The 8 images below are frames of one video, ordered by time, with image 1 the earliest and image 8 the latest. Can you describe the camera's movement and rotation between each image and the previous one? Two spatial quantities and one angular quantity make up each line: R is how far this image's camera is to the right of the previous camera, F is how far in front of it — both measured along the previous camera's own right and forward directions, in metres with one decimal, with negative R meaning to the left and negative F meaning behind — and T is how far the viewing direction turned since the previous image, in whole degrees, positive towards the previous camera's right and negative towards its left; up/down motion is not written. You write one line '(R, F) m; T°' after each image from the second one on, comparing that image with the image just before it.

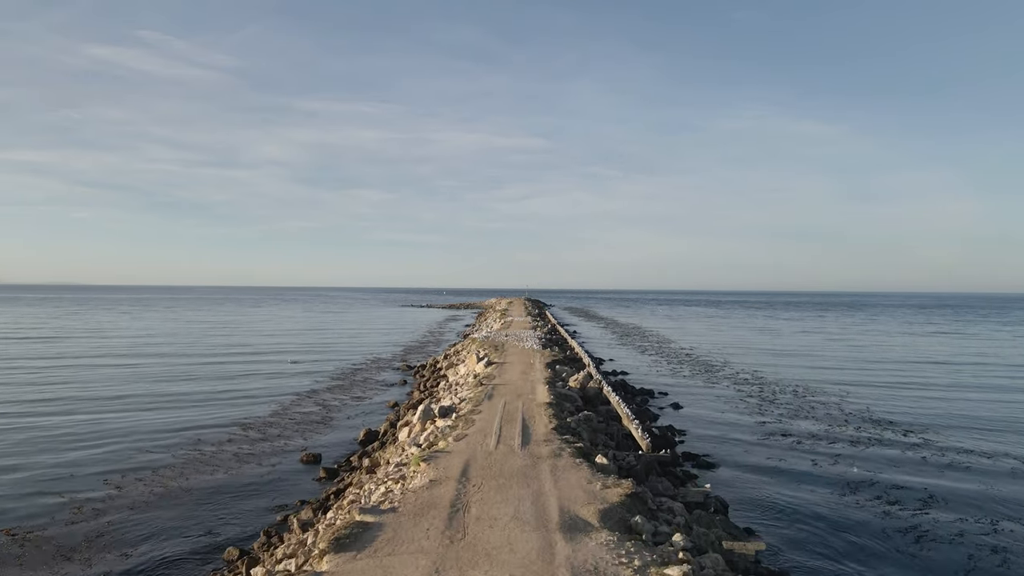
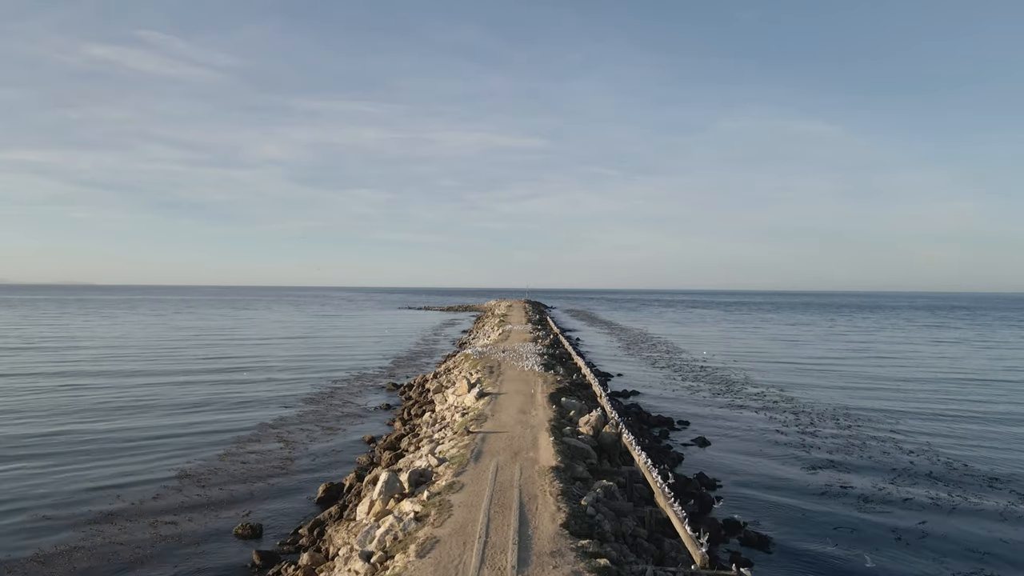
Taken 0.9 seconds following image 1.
(+0.1, +1.7) m; 0°
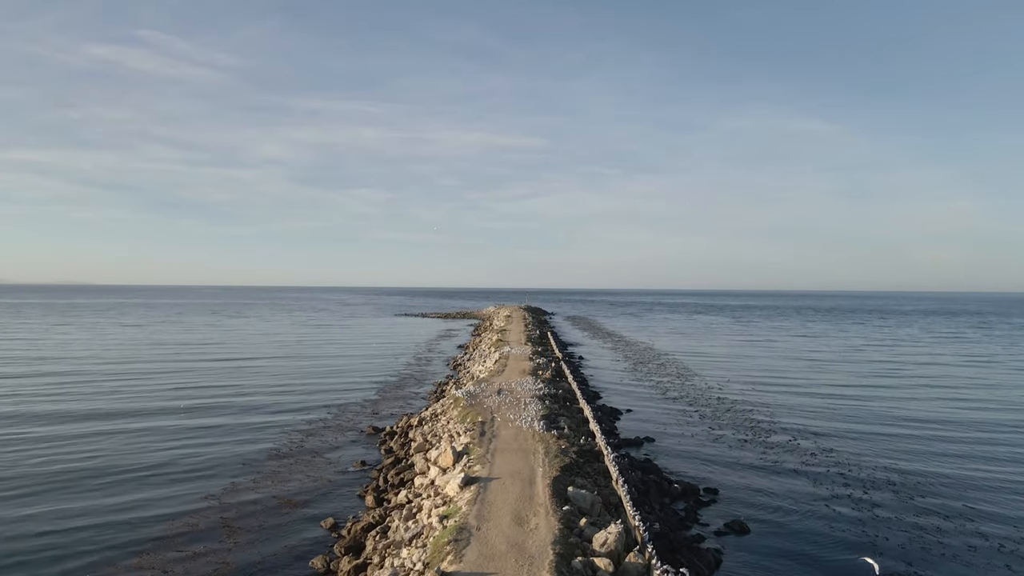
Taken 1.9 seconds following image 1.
(+0.1, +1.8) m; 0°
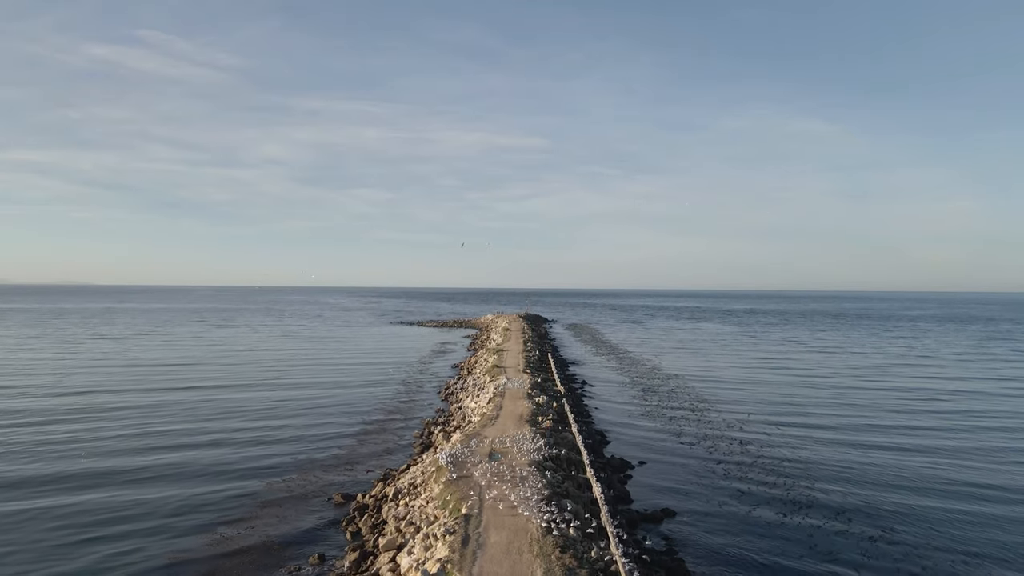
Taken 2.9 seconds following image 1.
(+0.1, +2.1) m; 0°
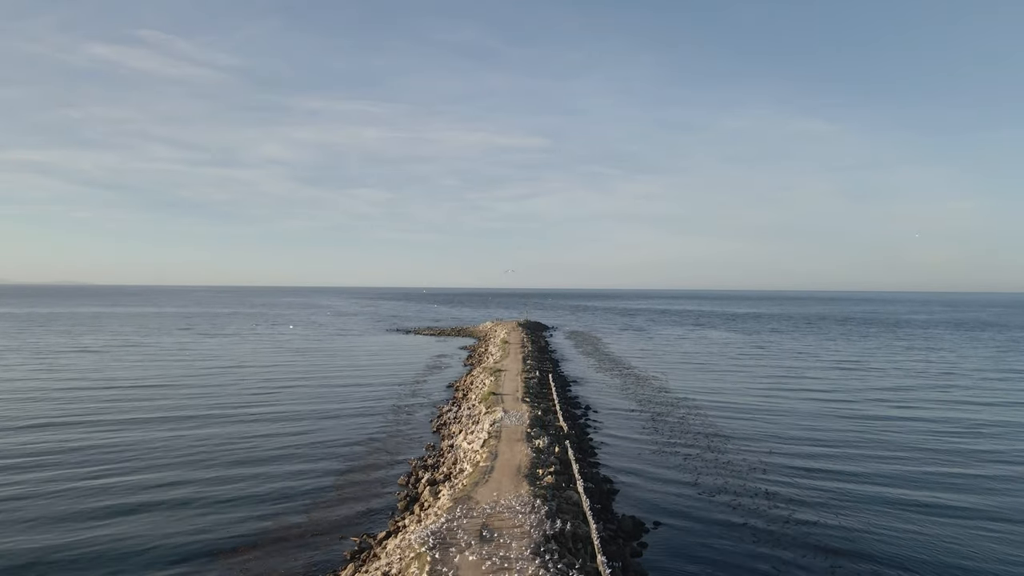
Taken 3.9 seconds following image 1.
(+0.1, +1.9) m; 0°
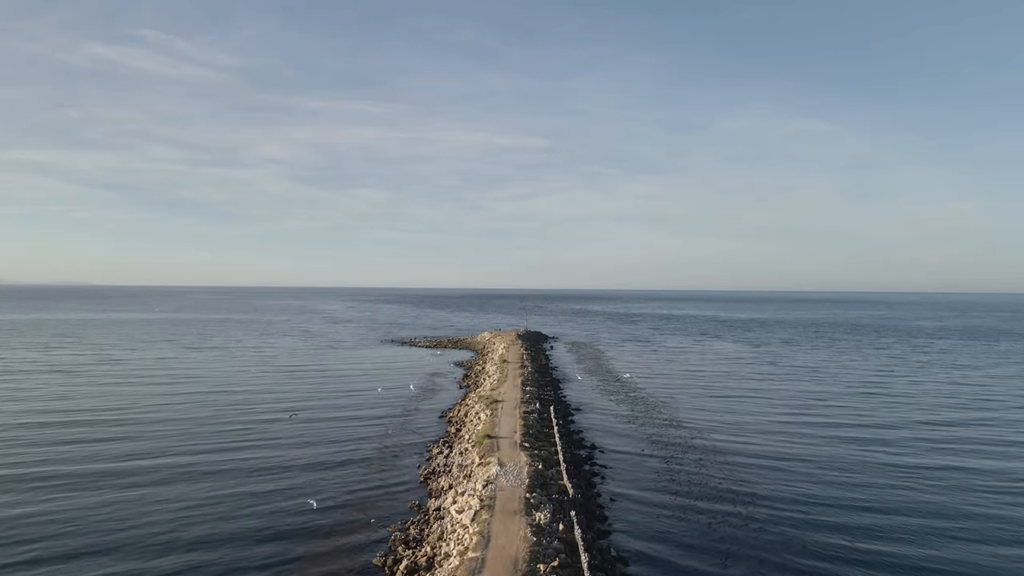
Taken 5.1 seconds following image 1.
(+0.1, +2.5) m; 0°
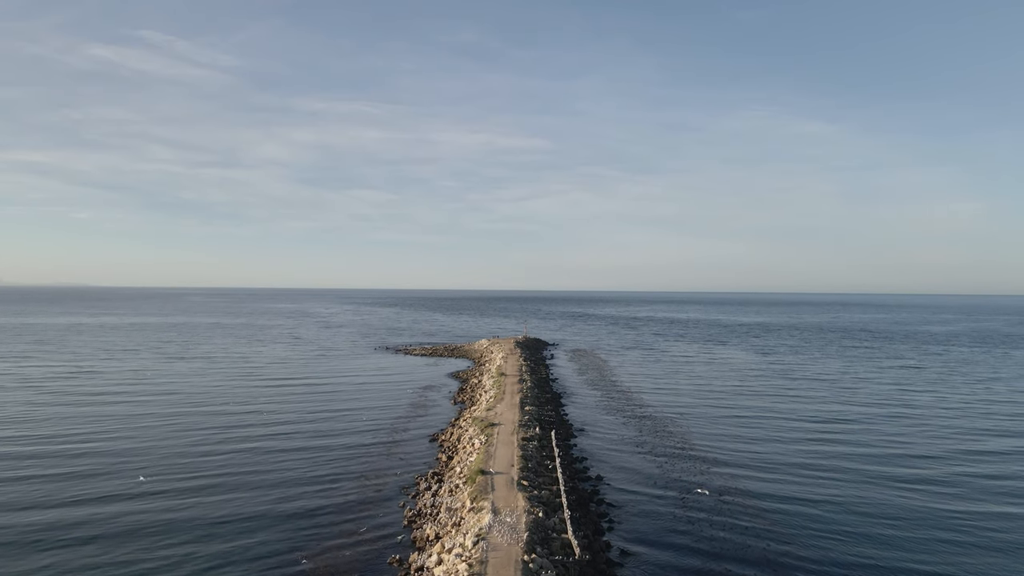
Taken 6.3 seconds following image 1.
(+0.1, +2.4) m; 0°
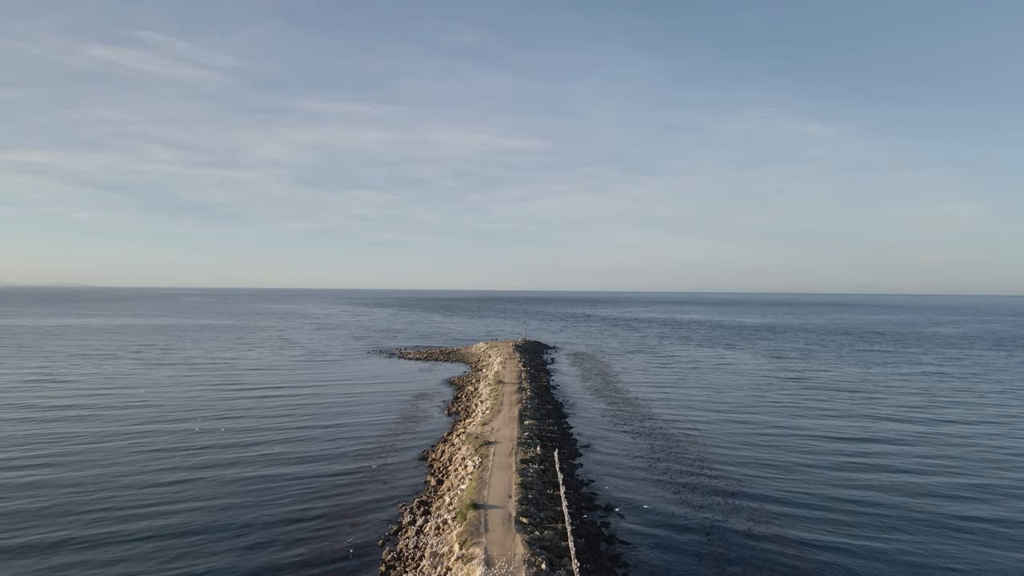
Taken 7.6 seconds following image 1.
(+0.1, +2.7) m; 0°
